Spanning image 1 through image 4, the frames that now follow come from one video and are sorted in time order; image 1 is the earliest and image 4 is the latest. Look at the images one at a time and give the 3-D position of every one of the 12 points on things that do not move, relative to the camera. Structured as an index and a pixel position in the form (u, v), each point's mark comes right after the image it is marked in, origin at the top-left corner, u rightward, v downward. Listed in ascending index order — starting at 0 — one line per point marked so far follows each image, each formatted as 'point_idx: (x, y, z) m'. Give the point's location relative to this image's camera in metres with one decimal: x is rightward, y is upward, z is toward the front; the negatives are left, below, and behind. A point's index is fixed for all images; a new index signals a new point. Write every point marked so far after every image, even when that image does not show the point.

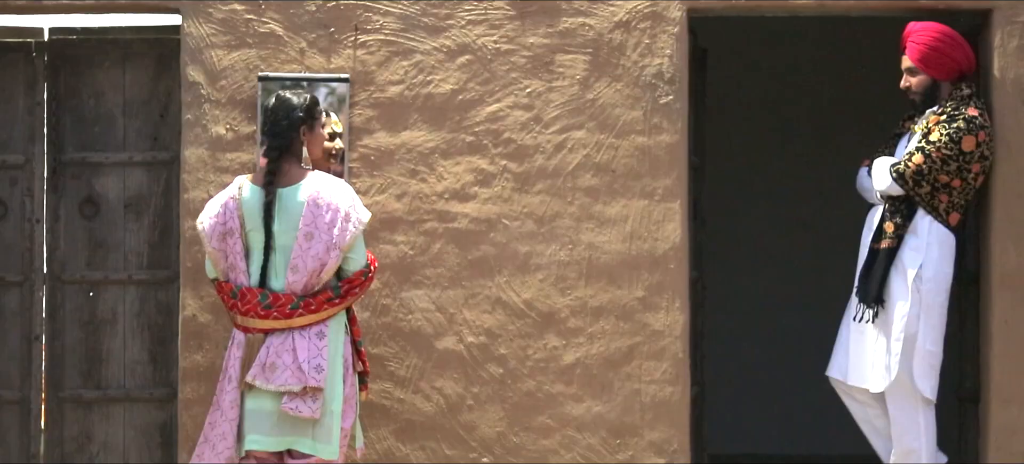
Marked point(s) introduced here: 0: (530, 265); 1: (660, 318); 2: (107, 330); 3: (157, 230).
0: (+0.1, -0.1, +5.2) m
1: (+0.6, -0.4, +5.2) m
2: (-1.8, -0.4, +5.5) m
3: (-1.5, 0.0, +5.5) m
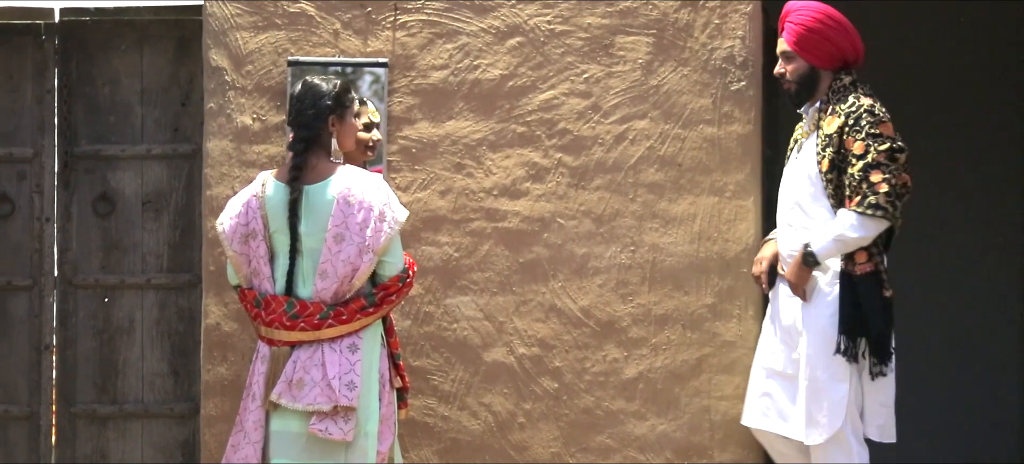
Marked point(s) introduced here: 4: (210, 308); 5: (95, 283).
0: (+0.3, -0.1, +4.7) m
1: (+0.8, -0.4, +4.7) m
2: (-1.6, -0.4, +5.0) m
3: (-1.3, 0.0, +5.0) m
4: (-1.1, -0.3, +4.7) m
5: (-1.7, -0.2, +5.0) m
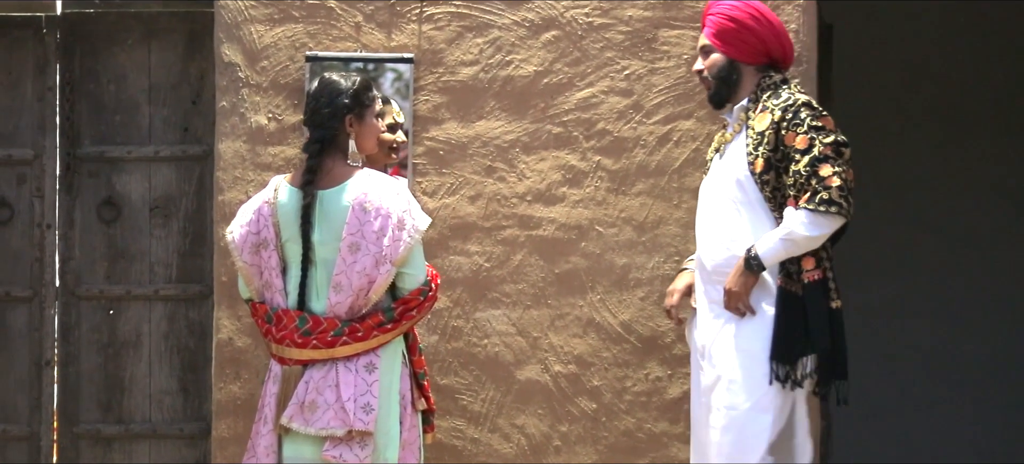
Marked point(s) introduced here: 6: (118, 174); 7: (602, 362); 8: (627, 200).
0: (+0.4, -0.2, +4.4) m
1: (+0.9, -0.4, +4.4) m
2: (-1.4, -0.5, +4.7) m
3: (-1.2, 0.0, +4.7) m
4: (-1.0, -0.3, +4.4) m
5: (-1.5, -0.2, +4.7) m
6: (-1.5, +0.2, +4.7) m
7: (+0.3, -0.5, +4.4) m
8: (+0.4, +0.1, +4.4) m
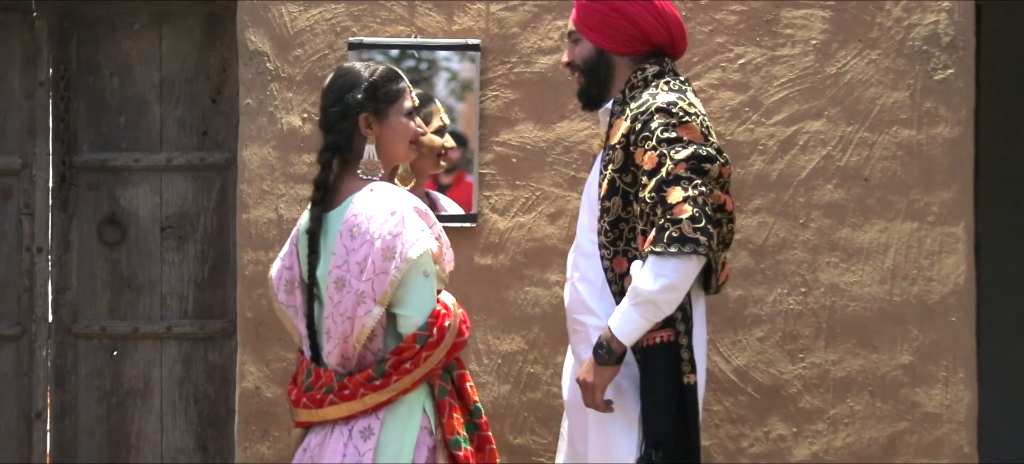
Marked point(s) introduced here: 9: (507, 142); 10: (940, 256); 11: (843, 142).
0: (+0.7, -0.2, +3.6) m
1: (+1.2, -0.5, +3.6) m
2: (-1.2, -0.5, +3.9) m
3: (-0.9, -0.1, +3.9) m
4: (-0.8, -0.4, +3.6) m
5: (-1.3, -0.3, +3.9) m
6: (-1.2, +0.1, +3.9) m
7: (+0.6, -0.5, +3.6) m
8: (+0.7, 0.0, +3.6) m
9: (0.0, +0.3, +3.6) m
10: (+1.2, -0.1, +3.6) m
11: (+0.9, +0.3, +3.6) m
